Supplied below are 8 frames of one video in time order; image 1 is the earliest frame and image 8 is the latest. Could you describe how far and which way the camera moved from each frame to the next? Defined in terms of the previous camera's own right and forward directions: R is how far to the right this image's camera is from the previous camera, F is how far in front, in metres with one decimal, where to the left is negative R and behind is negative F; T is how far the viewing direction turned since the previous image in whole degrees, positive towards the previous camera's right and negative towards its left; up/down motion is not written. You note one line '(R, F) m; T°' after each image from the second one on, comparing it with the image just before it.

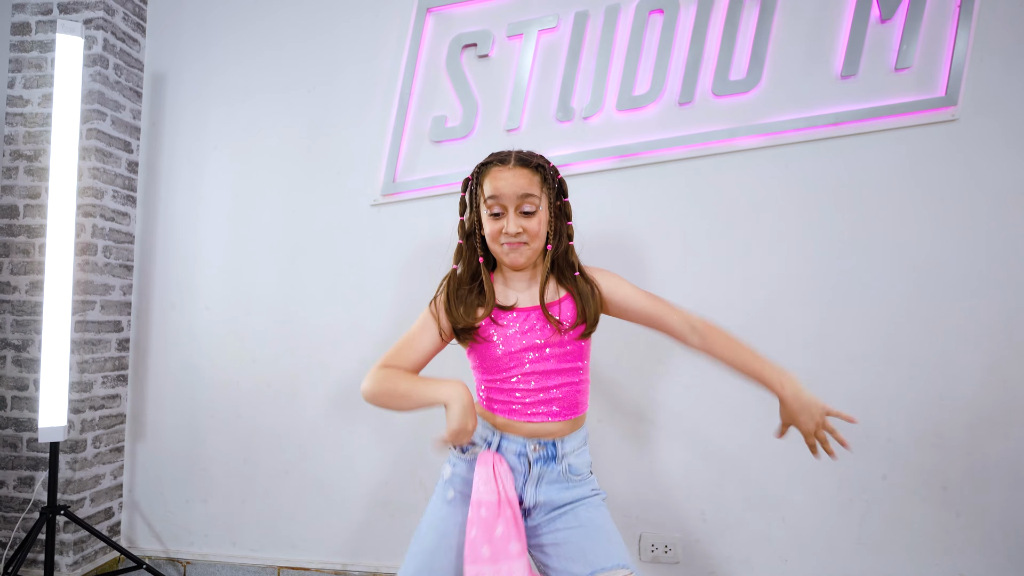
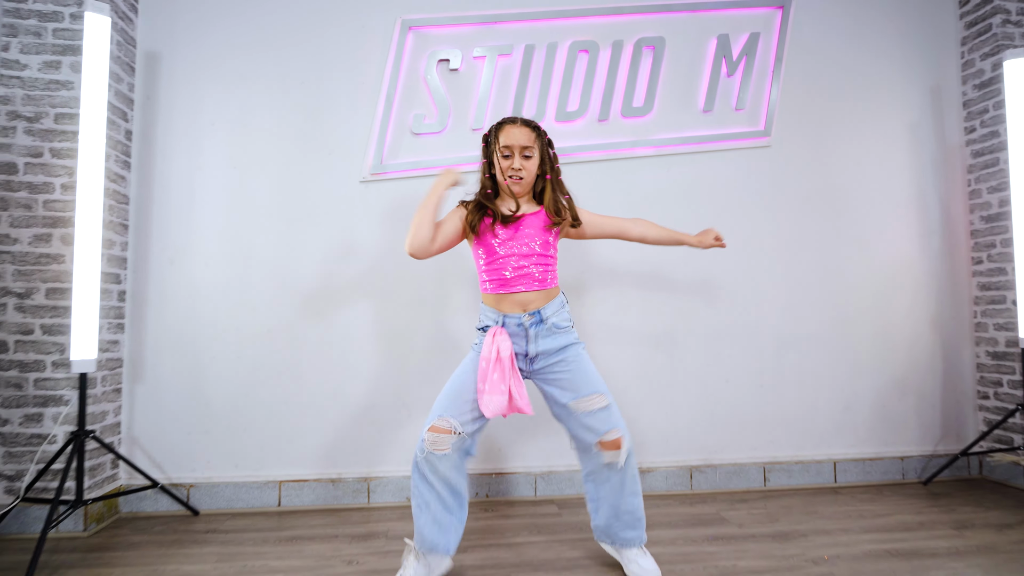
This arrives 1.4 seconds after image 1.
(-0.3, -0.5) m; +13°
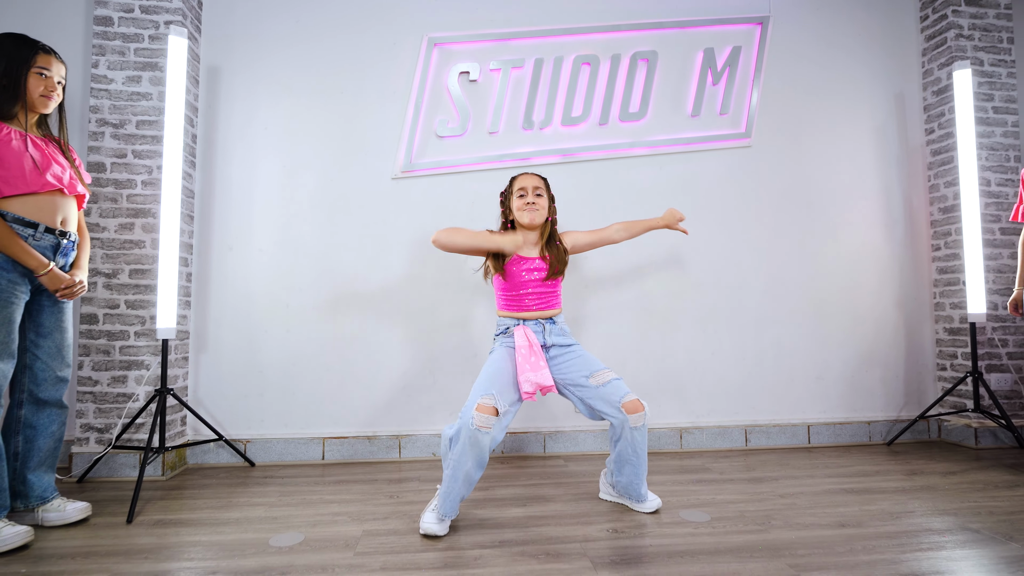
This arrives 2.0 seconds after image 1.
(-0.1, -0.3) m; 0°
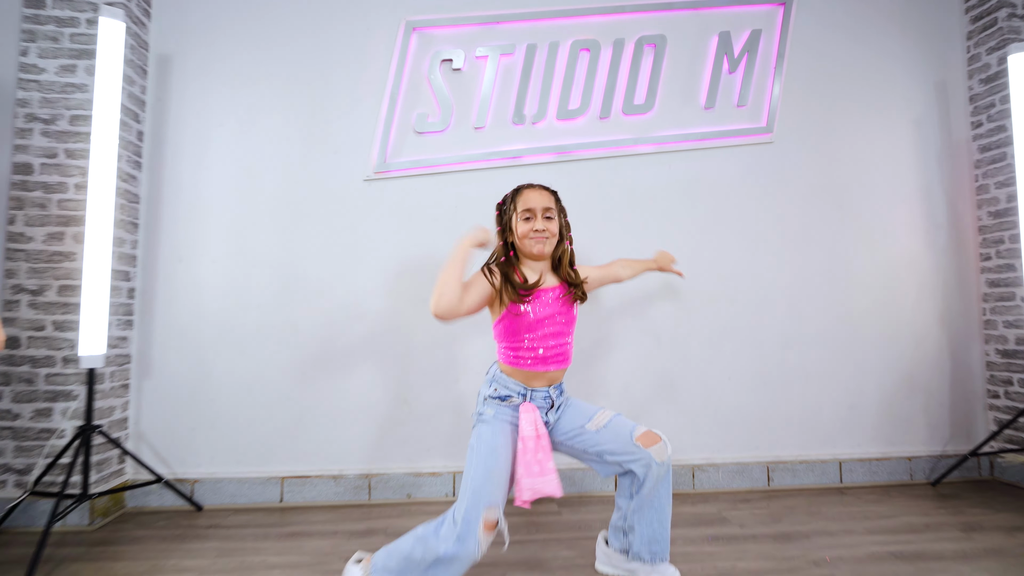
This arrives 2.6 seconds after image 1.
(+0.1, +0.3) m; -1°
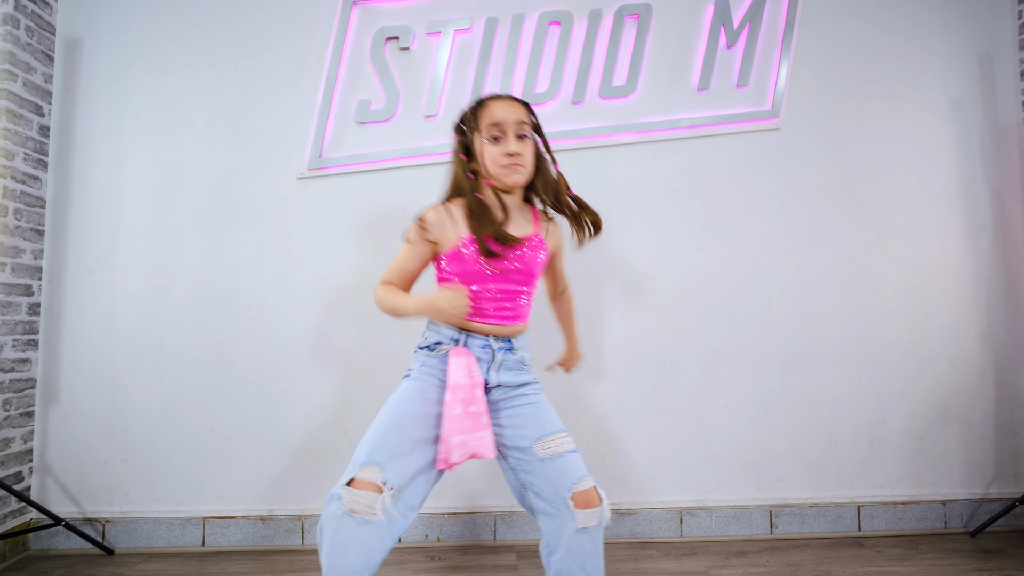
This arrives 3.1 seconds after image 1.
(+0.2, +0.3) m; -3°
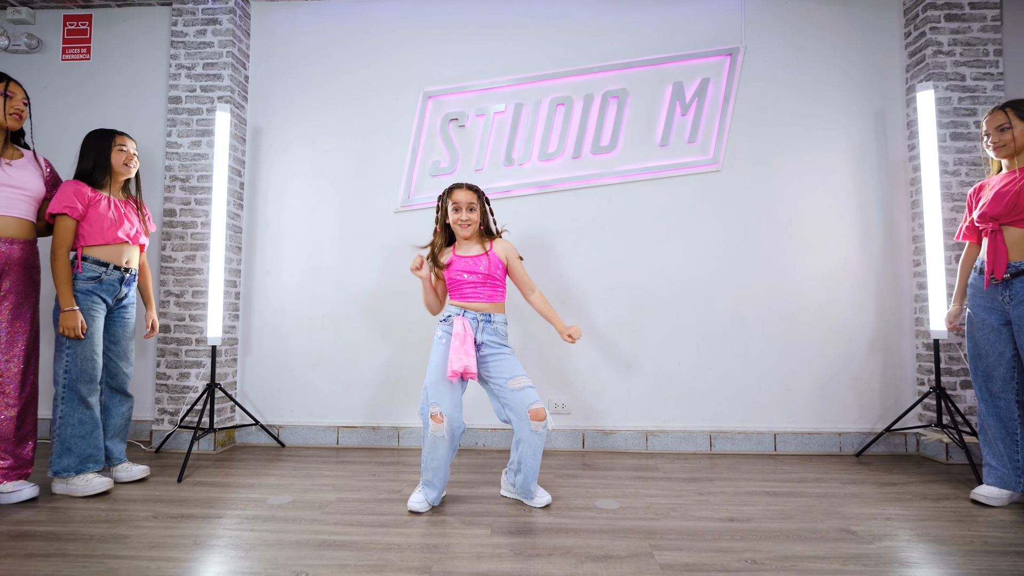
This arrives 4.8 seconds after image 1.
(+0.2, -1.0) m; -5°
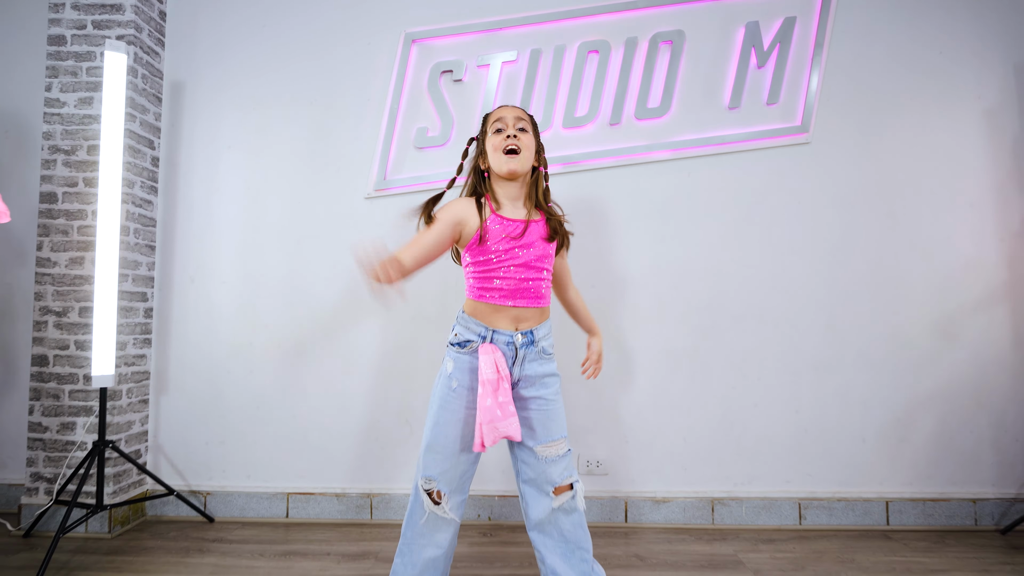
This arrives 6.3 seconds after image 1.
(-0.1, +0.8) m; +1°
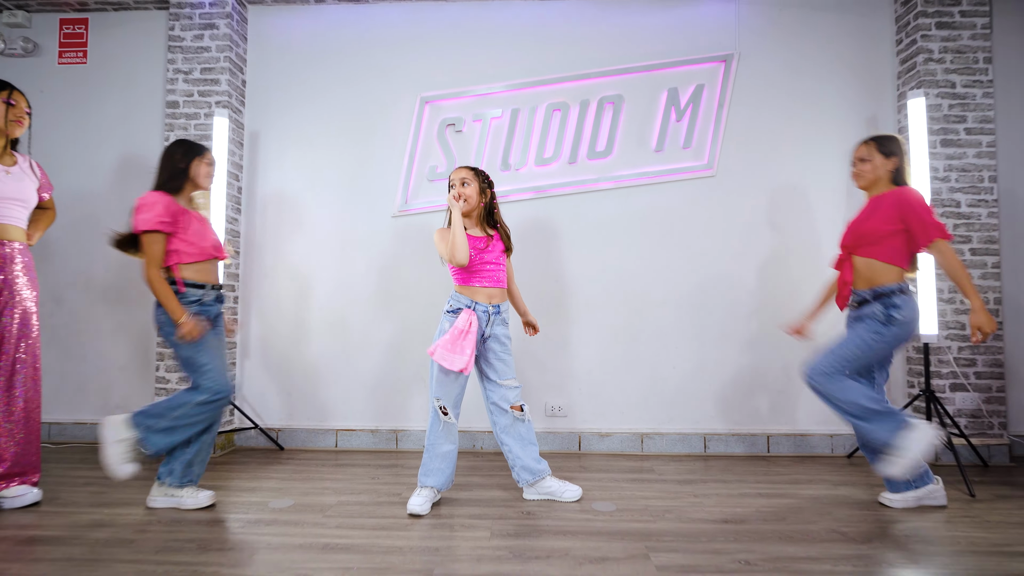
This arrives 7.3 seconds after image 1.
(+0.1, -0.8) m; -1°
